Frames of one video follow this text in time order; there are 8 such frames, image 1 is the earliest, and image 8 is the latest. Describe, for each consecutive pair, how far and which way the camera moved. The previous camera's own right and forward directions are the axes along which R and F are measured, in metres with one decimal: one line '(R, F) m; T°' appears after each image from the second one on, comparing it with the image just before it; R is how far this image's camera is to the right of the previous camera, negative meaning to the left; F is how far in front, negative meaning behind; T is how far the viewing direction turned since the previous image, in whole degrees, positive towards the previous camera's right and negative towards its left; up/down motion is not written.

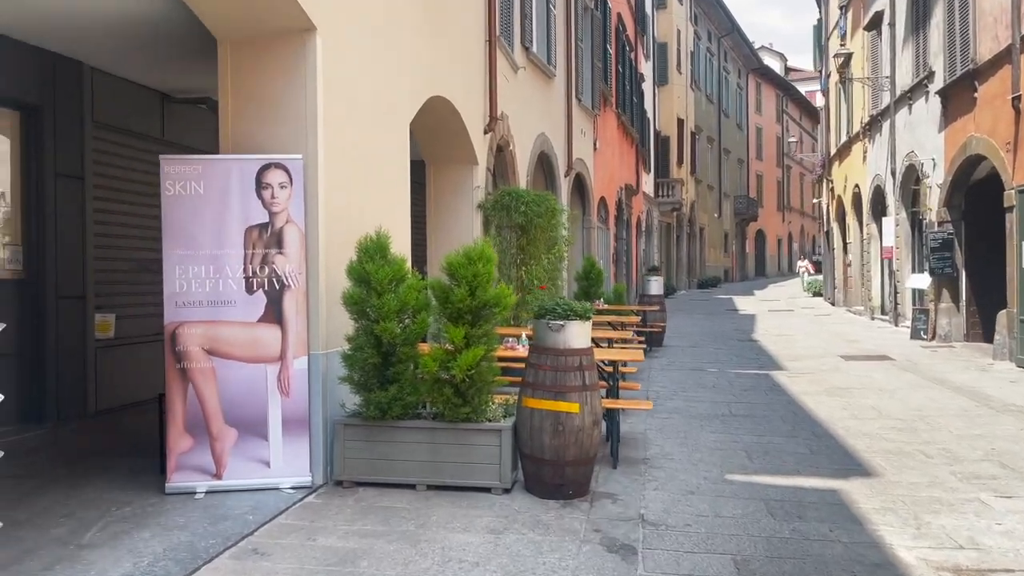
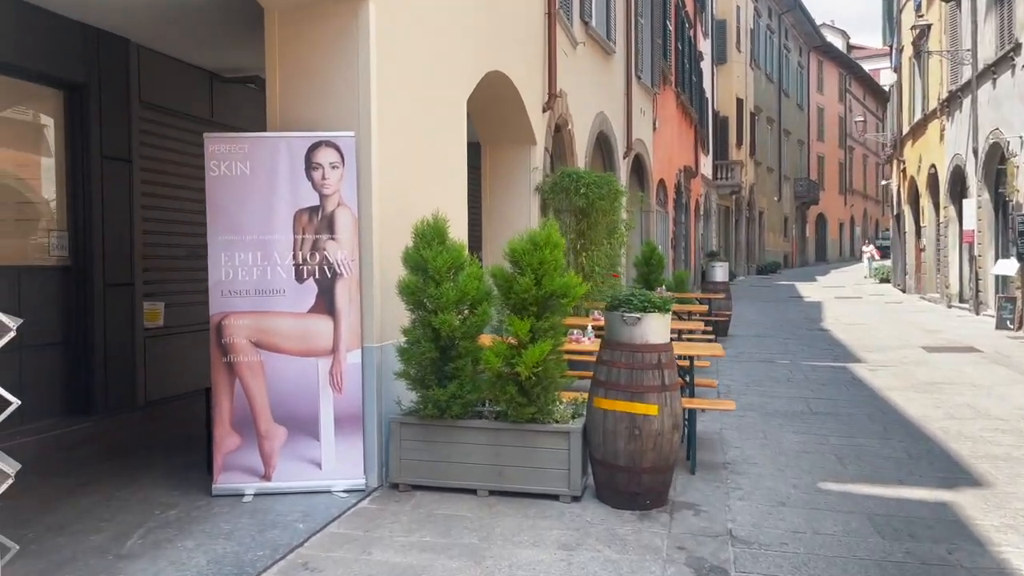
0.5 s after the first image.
(-0.1, +0.5) m; -4°
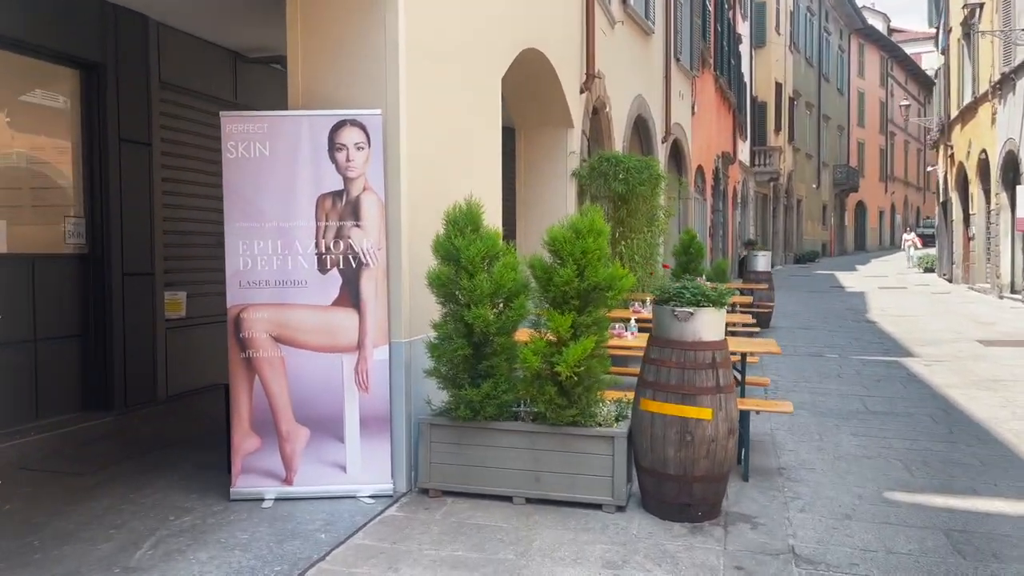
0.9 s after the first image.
(0.0, +0.4) m; -2°
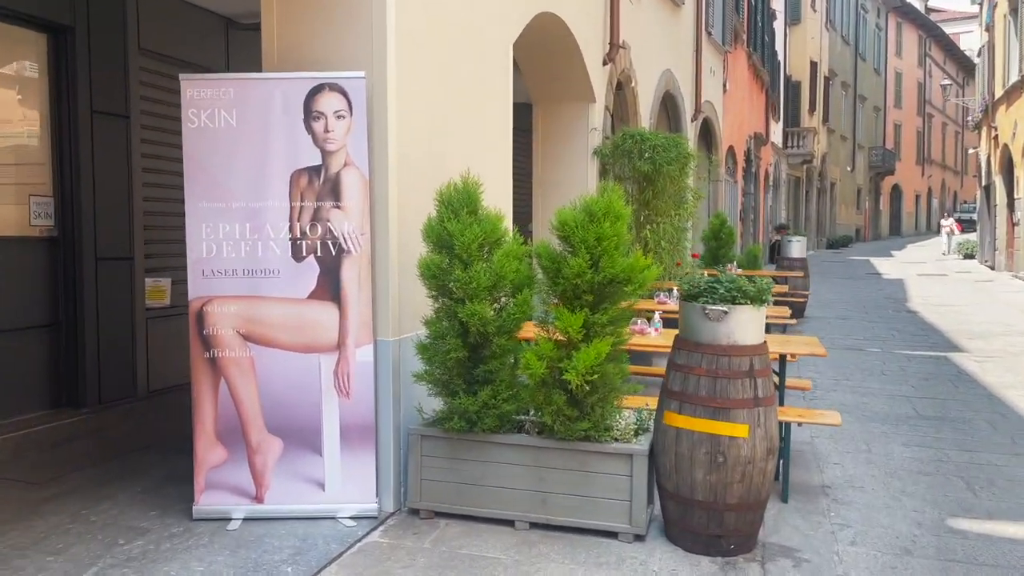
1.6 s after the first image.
(+0.1, +0.6) m; -2°
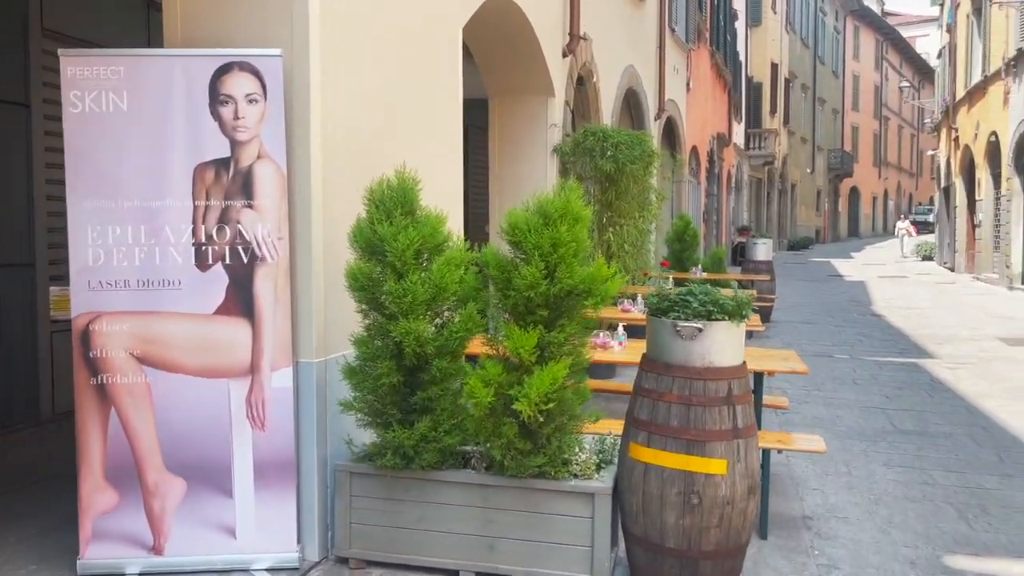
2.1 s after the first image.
(+0.1, +0.5) m; +3°
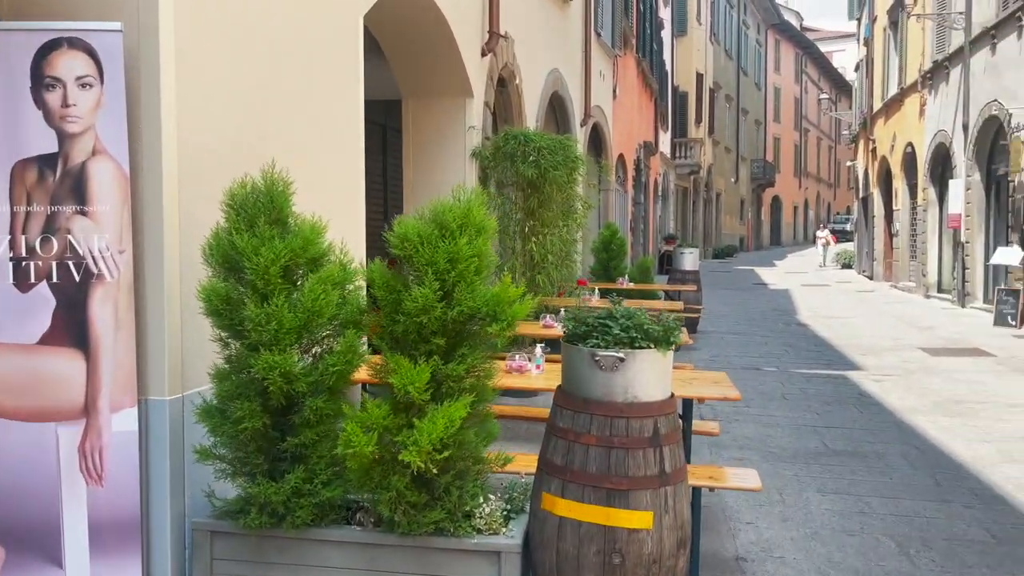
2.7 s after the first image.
(+0.1, +0.5) m; +5°
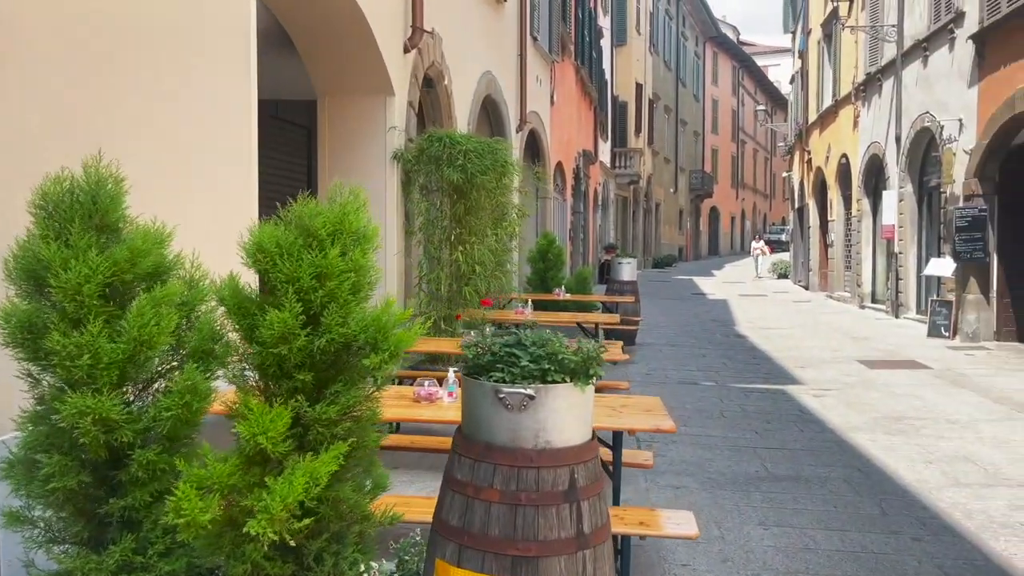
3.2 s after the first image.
(+0.2, +0.5) m; +4°
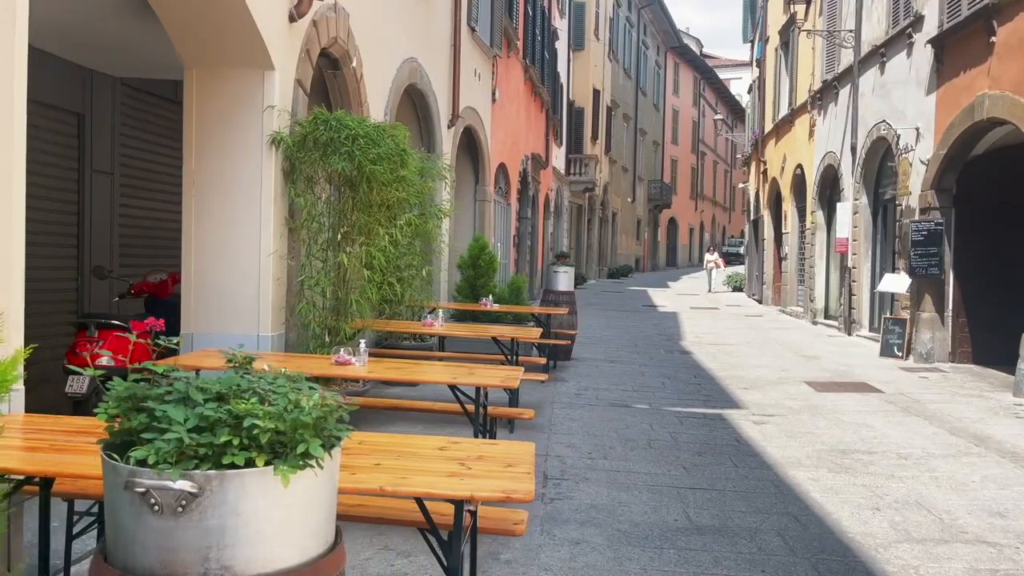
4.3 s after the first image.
(+0.5, +0.9) m; +3°
